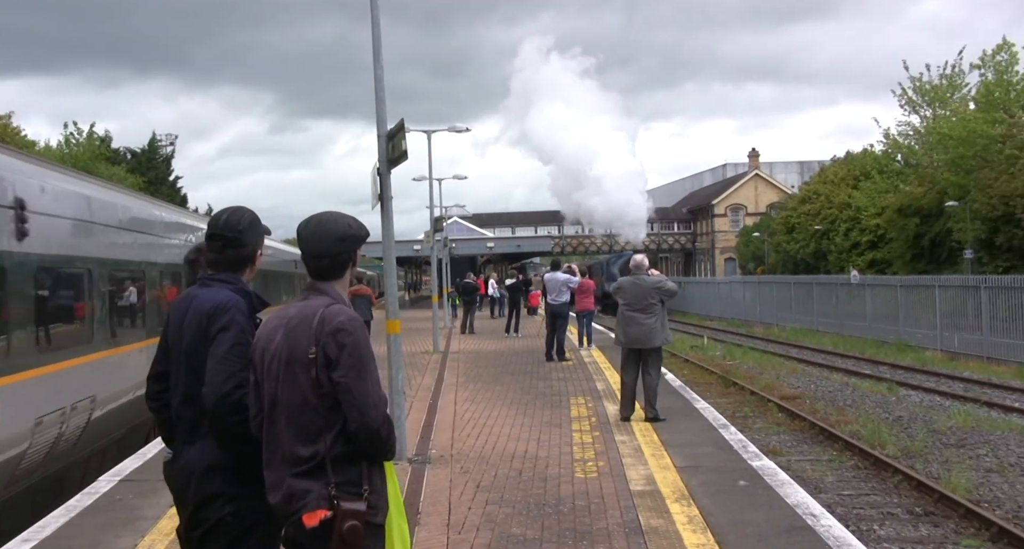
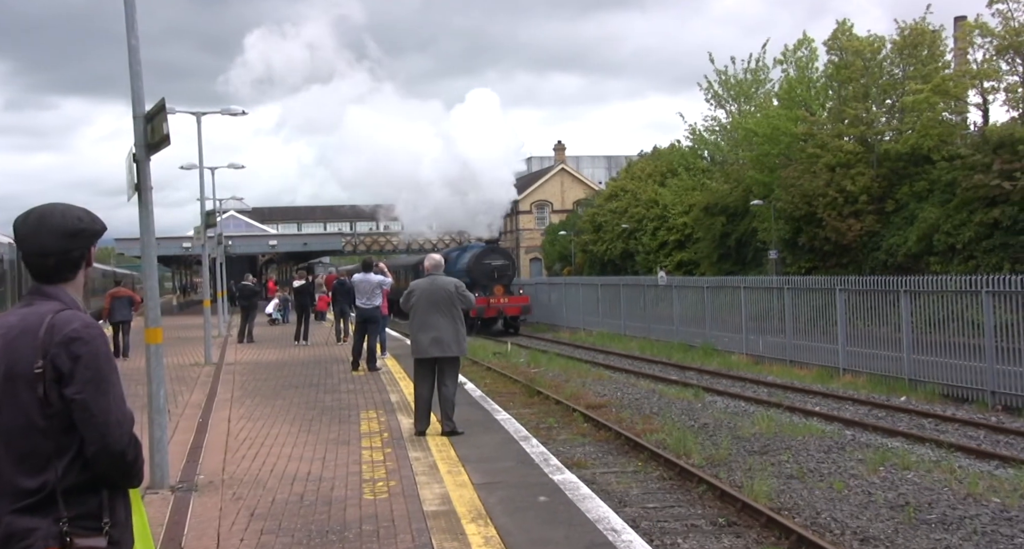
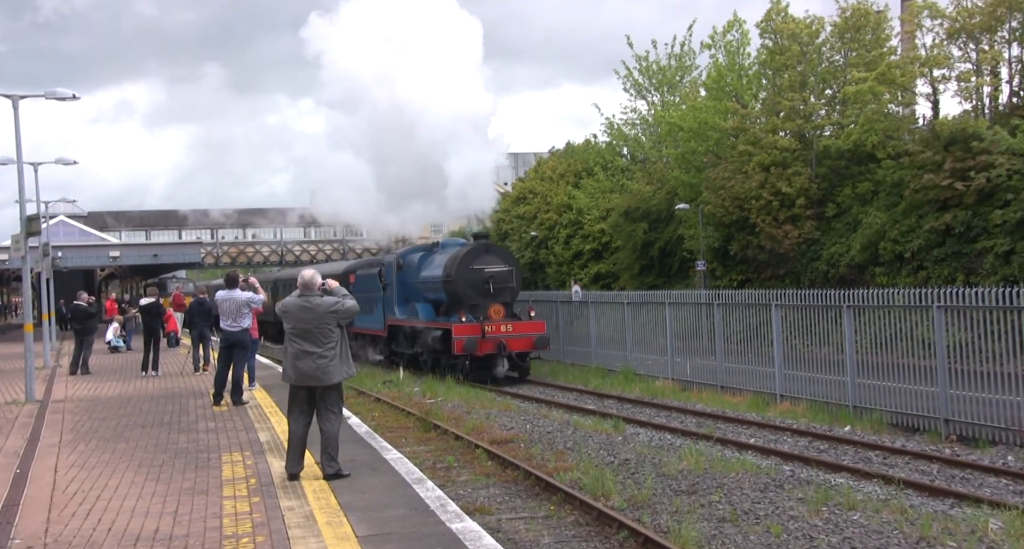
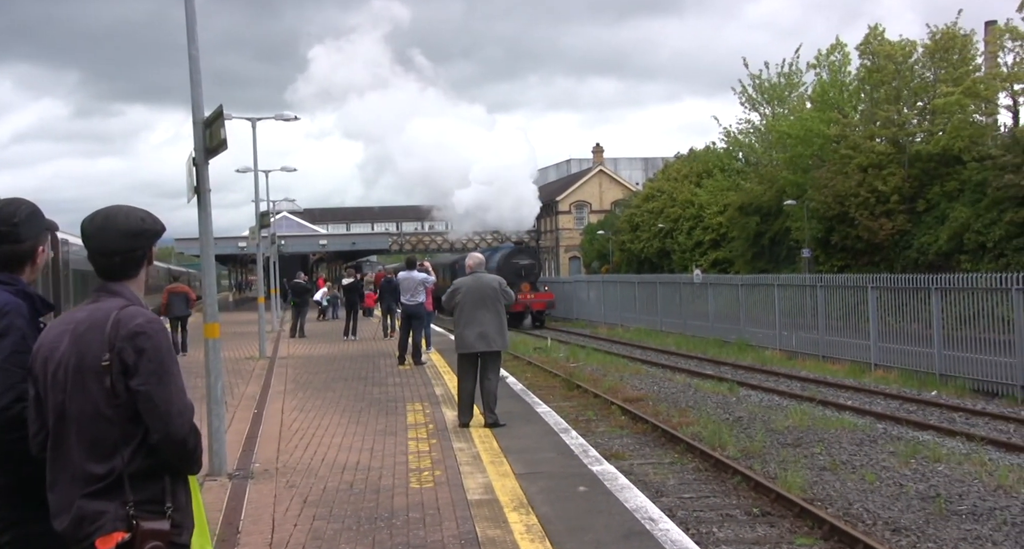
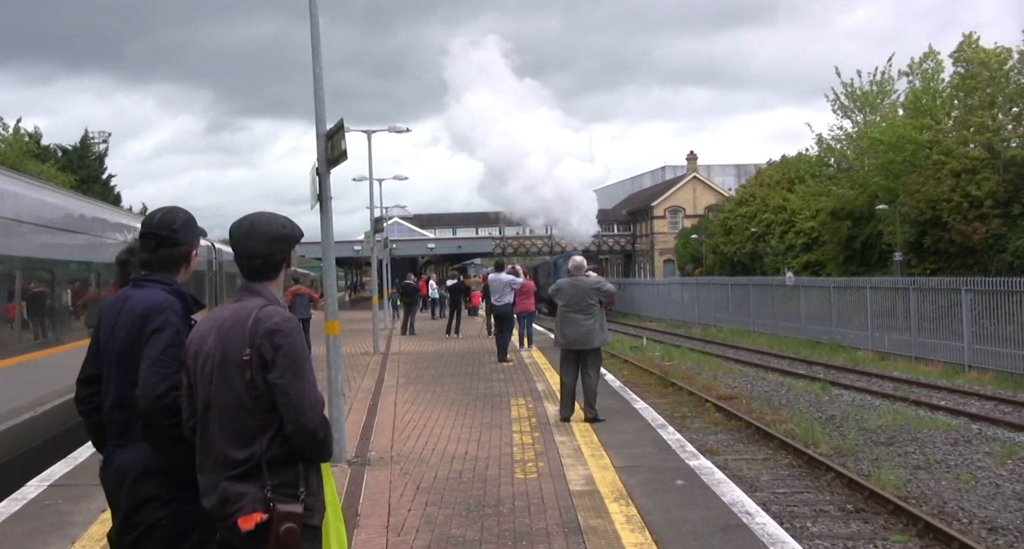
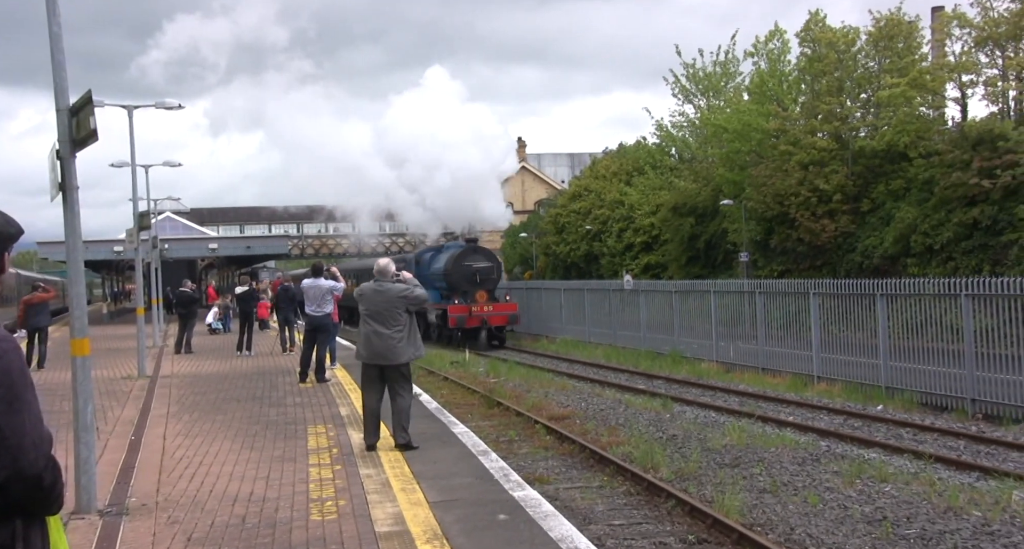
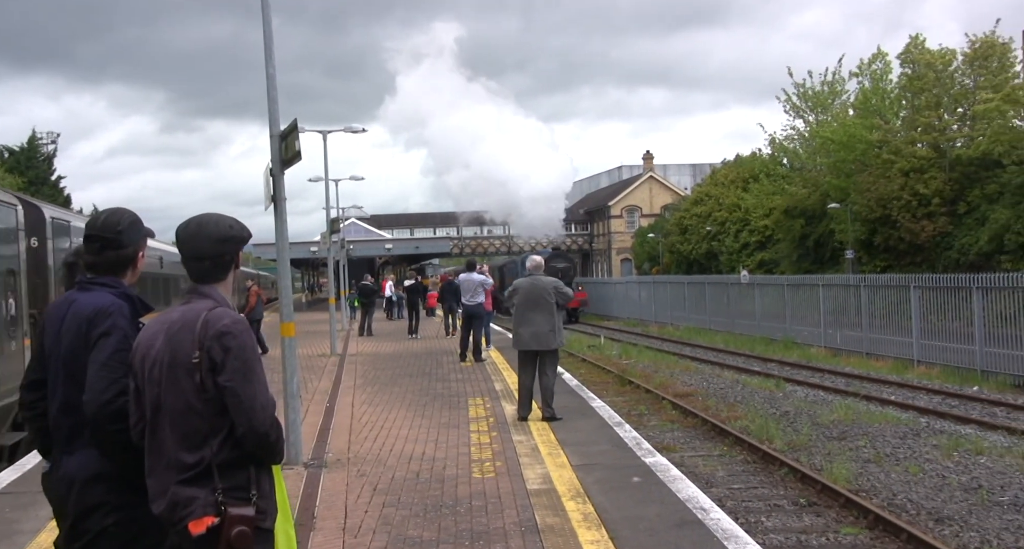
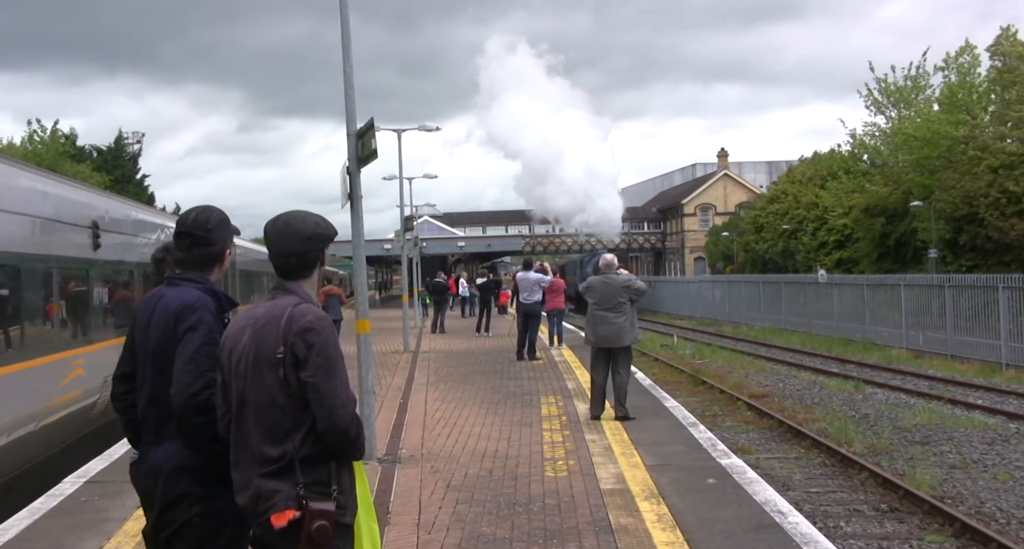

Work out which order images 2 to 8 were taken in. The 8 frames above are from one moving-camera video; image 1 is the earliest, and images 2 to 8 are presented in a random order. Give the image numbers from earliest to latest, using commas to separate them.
8, 5, 7, 4, 2, 6, 3
